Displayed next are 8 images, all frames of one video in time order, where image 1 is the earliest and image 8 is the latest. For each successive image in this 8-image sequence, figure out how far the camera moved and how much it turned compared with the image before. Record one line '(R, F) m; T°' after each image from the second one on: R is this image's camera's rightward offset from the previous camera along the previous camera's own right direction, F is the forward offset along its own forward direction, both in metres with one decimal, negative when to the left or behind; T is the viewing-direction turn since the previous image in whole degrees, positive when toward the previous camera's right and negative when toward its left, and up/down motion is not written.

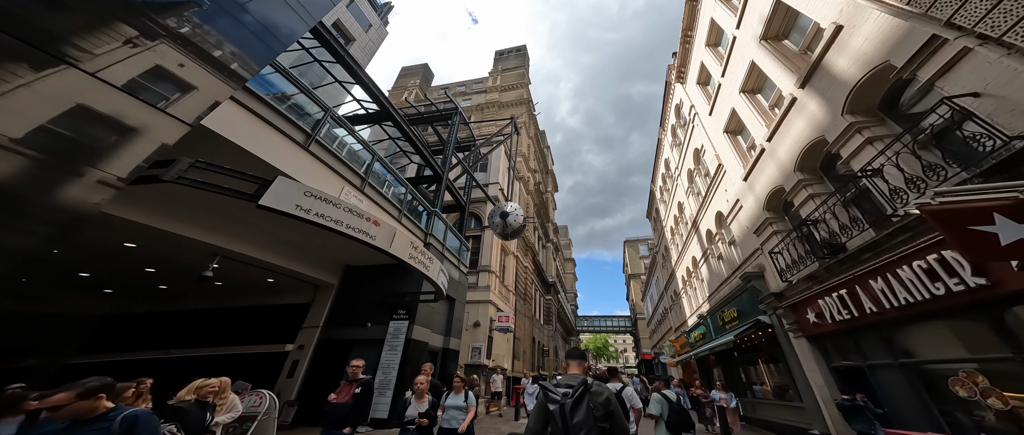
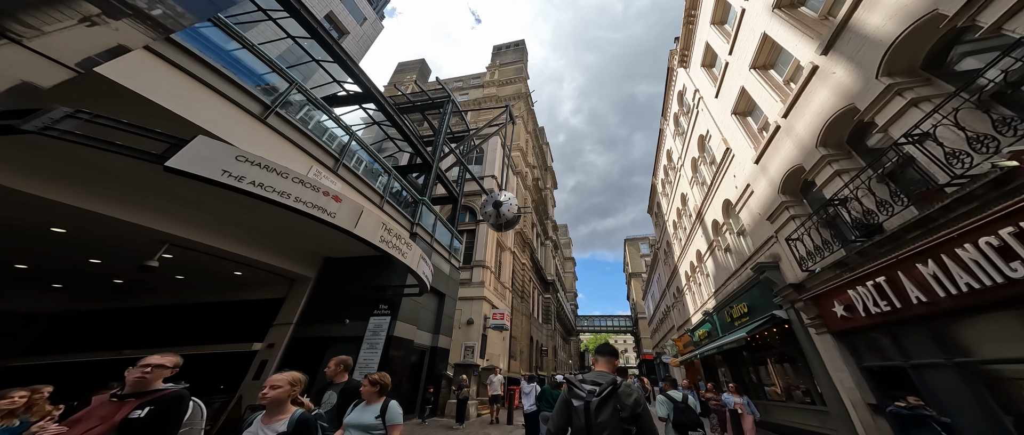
(+0.3, +0.8) m; 0°
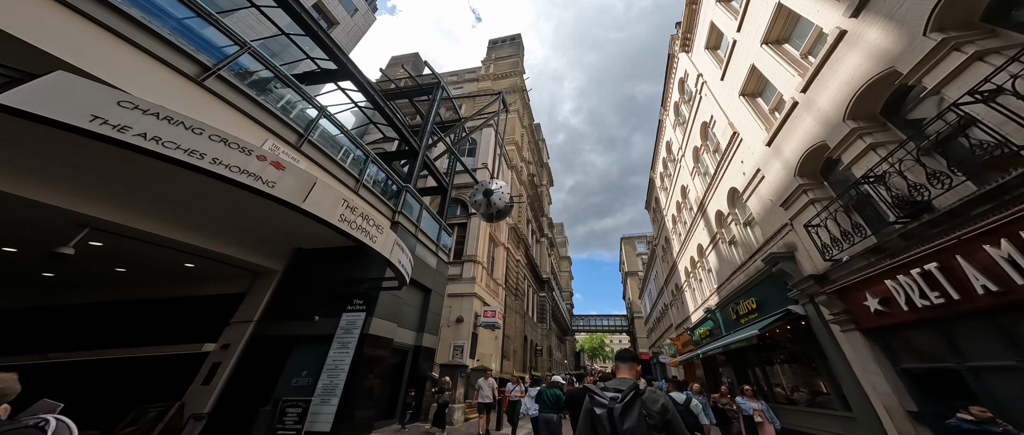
(+0.2, +0.8) m; +1°
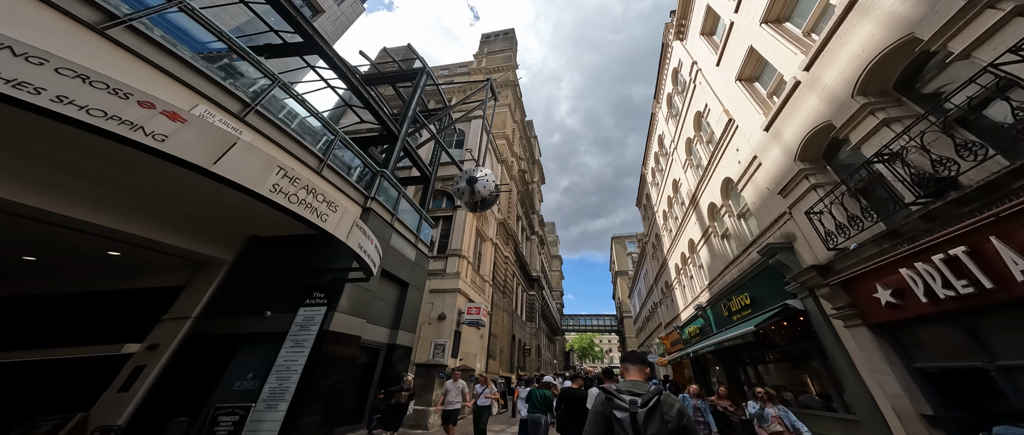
(+0.3, +0.6) m; +2°
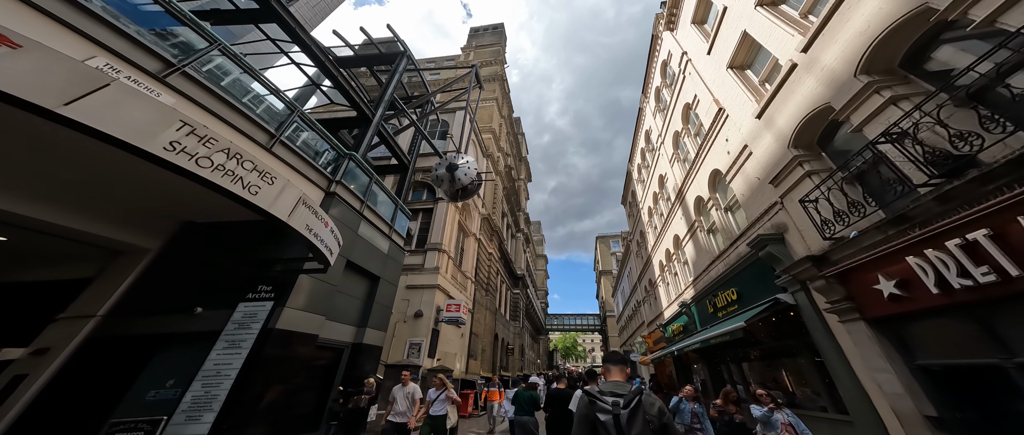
(+0.2, +0.6) m; +3°
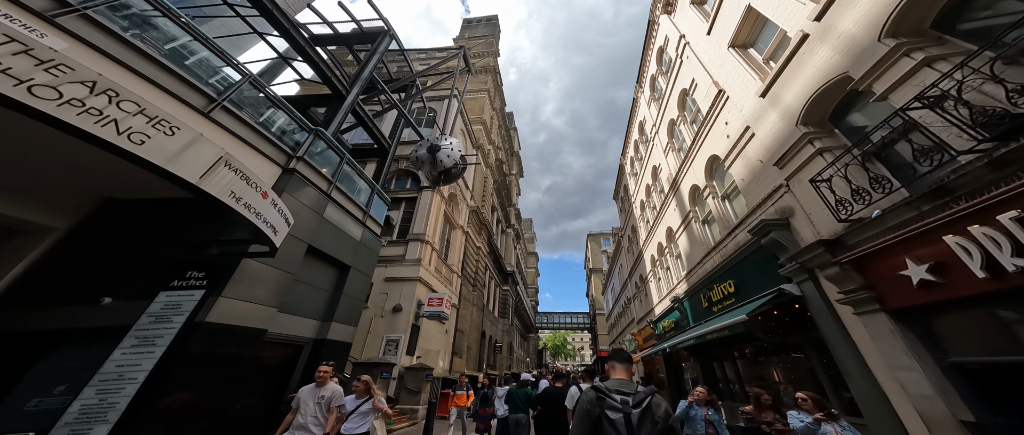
(+0.2, +0.7) m; +2°
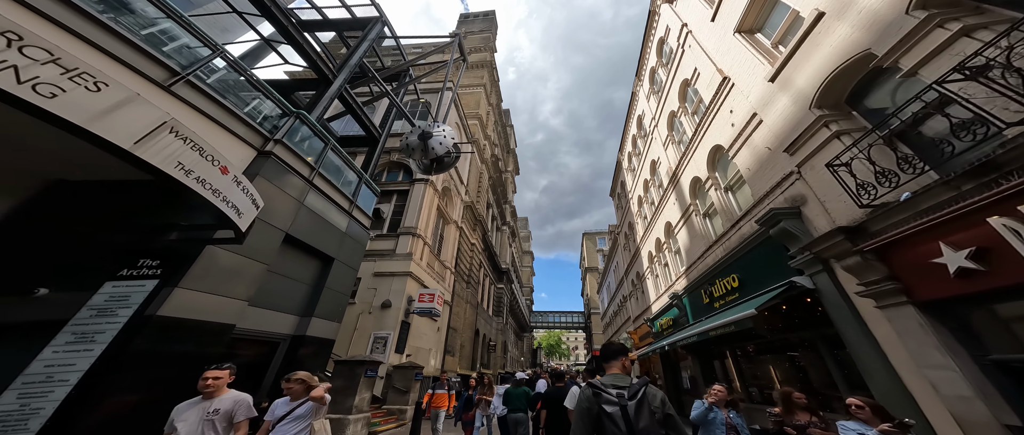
(0.0, +0.4) m; +1°
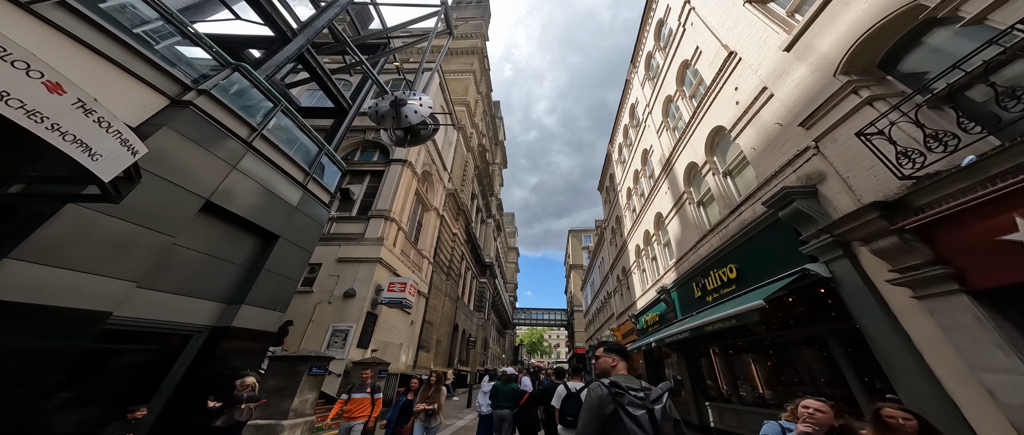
(+0.2, +0.9) m; +3°
